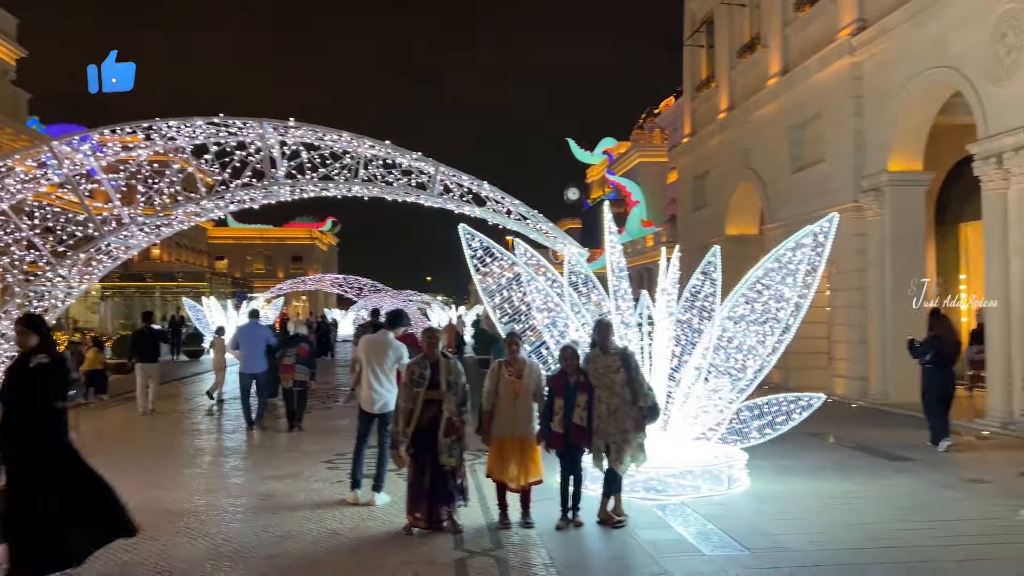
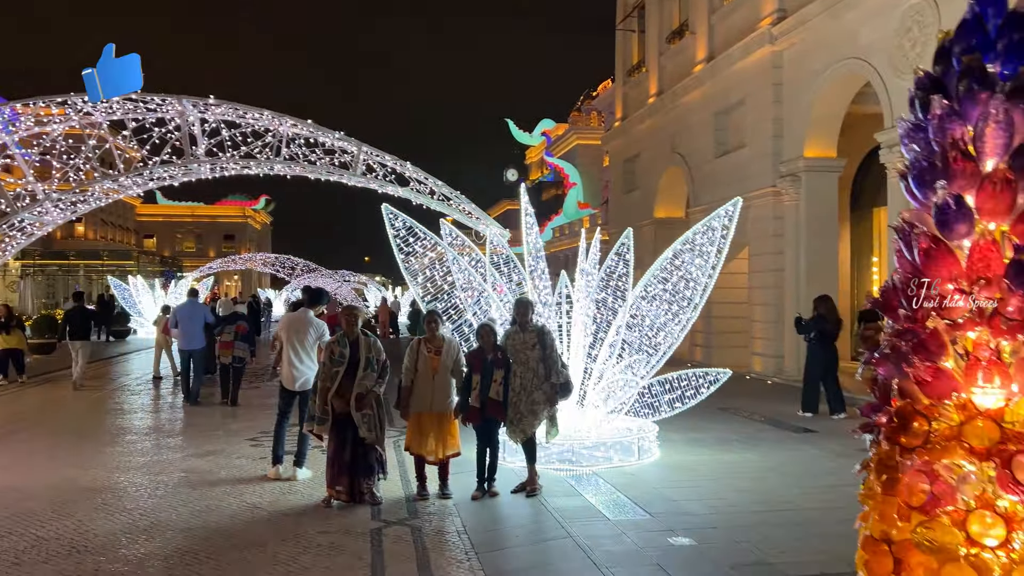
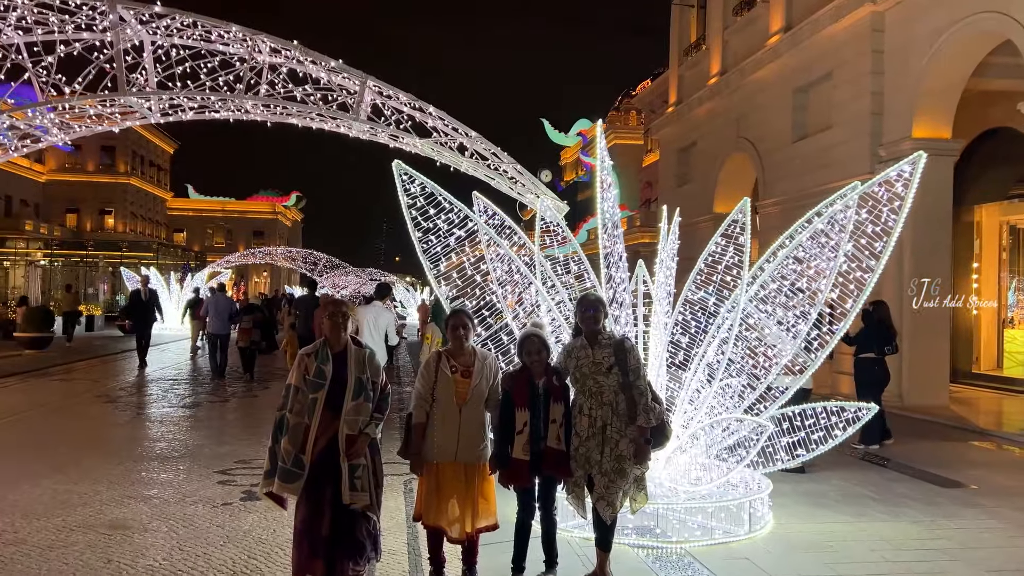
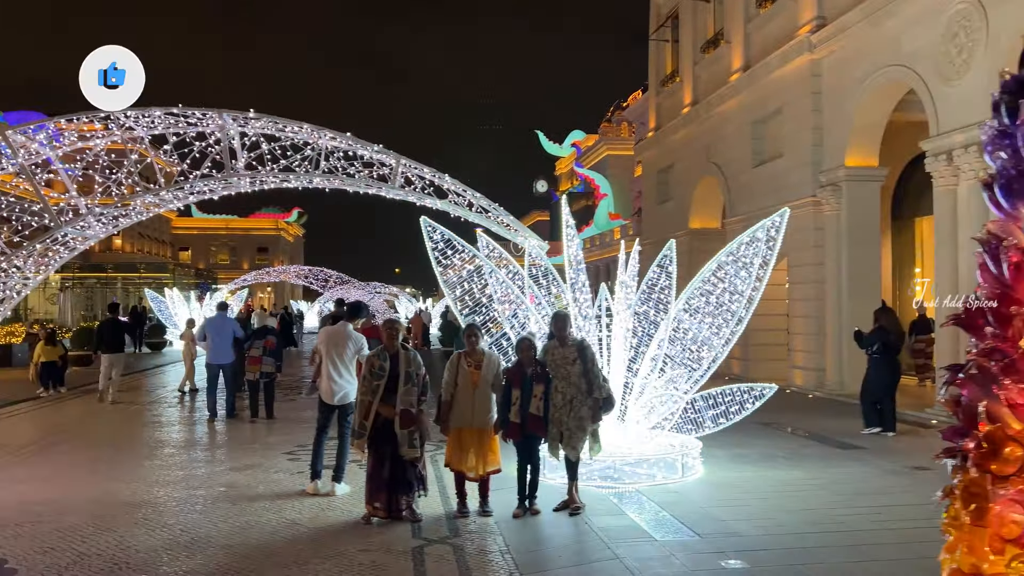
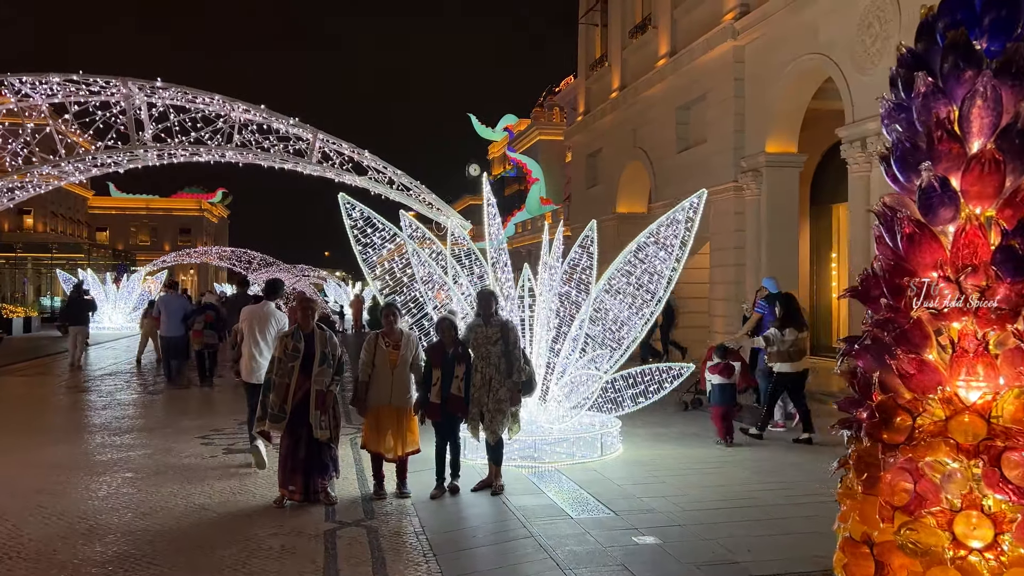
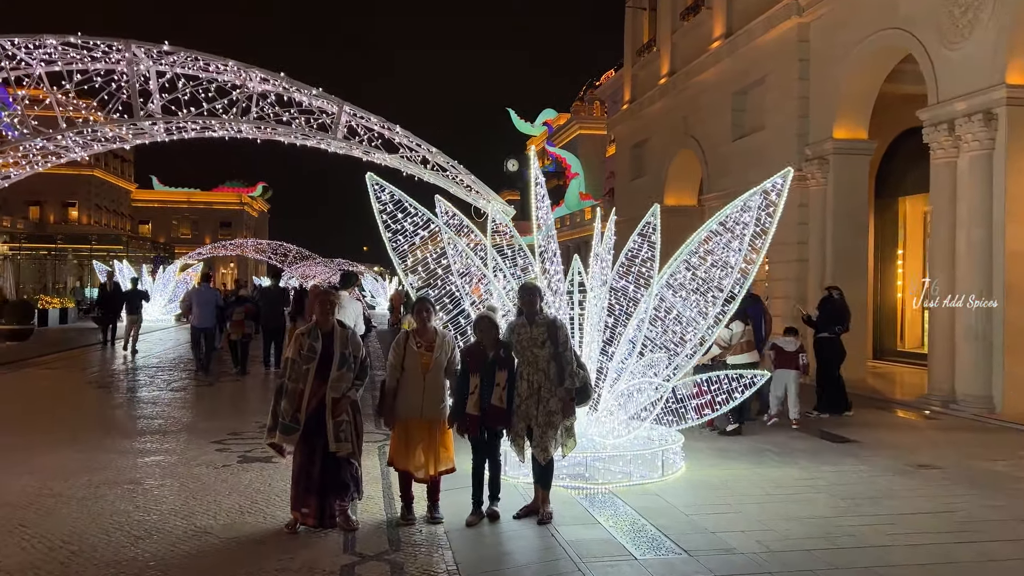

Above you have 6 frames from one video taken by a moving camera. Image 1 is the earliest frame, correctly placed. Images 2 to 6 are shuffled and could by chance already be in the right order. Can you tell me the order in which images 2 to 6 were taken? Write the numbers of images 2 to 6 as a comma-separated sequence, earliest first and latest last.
4, 2, 5, 6, 3
